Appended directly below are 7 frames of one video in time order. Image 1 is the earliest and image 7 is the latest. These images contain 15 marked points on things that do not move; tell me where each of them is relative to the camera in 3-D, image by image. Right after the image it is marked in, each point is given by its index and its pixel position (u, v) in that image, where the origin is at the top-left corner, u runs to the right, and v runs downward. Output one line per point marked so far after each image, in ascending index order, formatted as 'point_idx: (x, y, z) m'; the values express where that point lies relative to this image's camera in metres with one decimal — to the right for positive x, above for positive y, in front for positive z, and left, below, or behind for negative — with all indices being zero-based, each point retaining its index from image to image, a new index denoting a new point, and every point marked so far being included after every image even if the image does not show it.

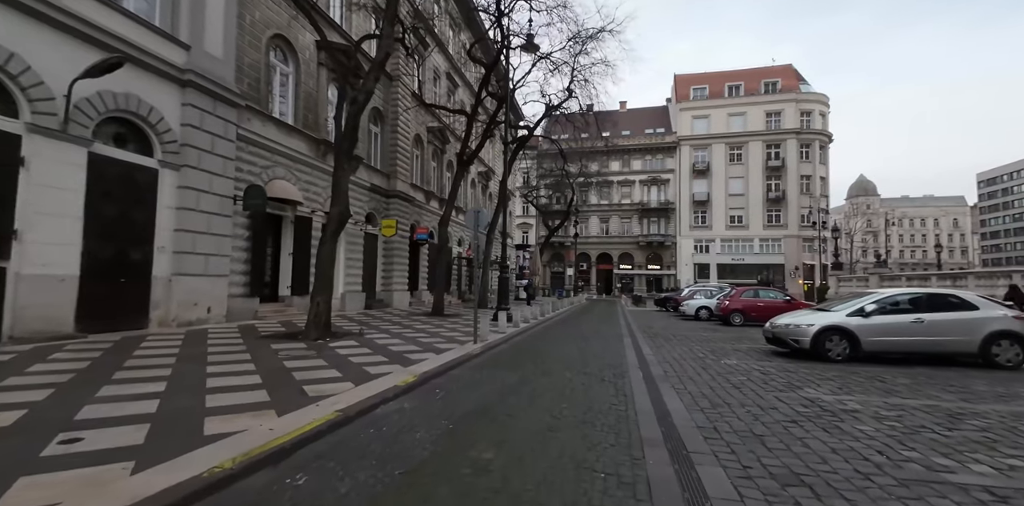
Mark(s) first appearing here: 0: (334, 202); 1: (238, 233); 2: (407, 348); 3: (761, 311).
0: (-4.9, +1.4, +11.8) m
1: (-9.1, +0.7, +14.5) m
2: (-2.6, -2.3, +10.6) m
3: (+10.4, -2.4, +18.1) m
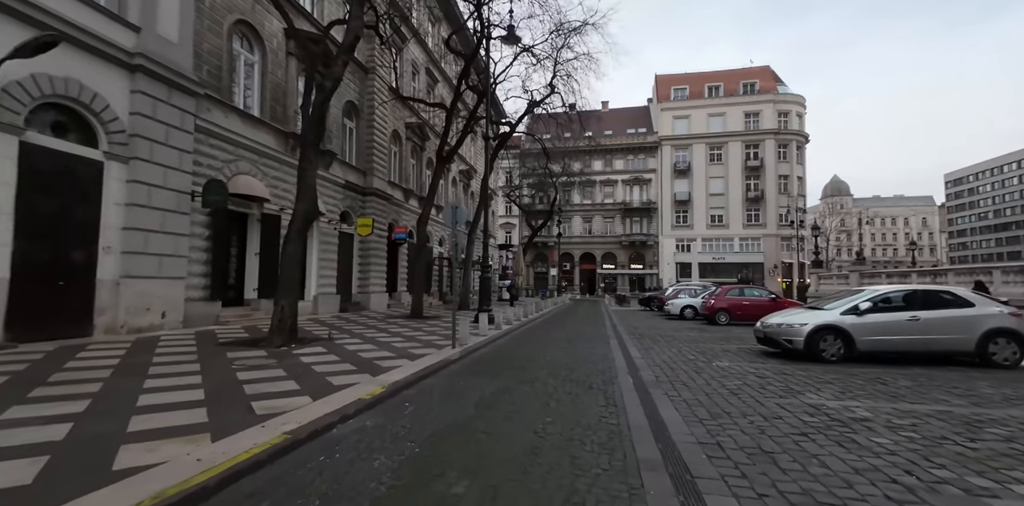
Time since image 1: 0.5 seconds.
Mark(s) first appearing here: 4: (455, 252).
0: (-5.4, +1.4, +11.0) m
1: (-9.7, +0.7, +13.4) m
2: (-3.0, -2.3, +9.8) m
3: (+9.6, -2.3, +17.8) m
4: (-1.5, 0.0, +11.3) m
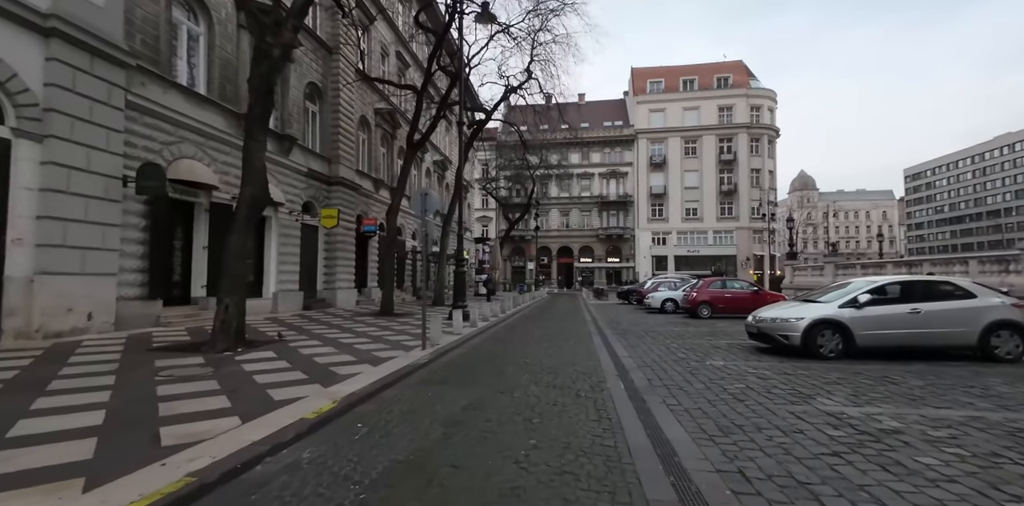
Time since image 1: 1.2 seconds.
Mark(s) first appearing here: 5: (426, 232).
0: (-5.9, +1.6, +9.7) m
1: (-10.4, +0.9, +11.9) m
2: (-3.5, -2.1, +8.7) m
3: (+8.7, -2.0, +17.4) m
4: (-2.1, +0.2, +10.2) m
5: (-2.0, +0.5, +10.3) m
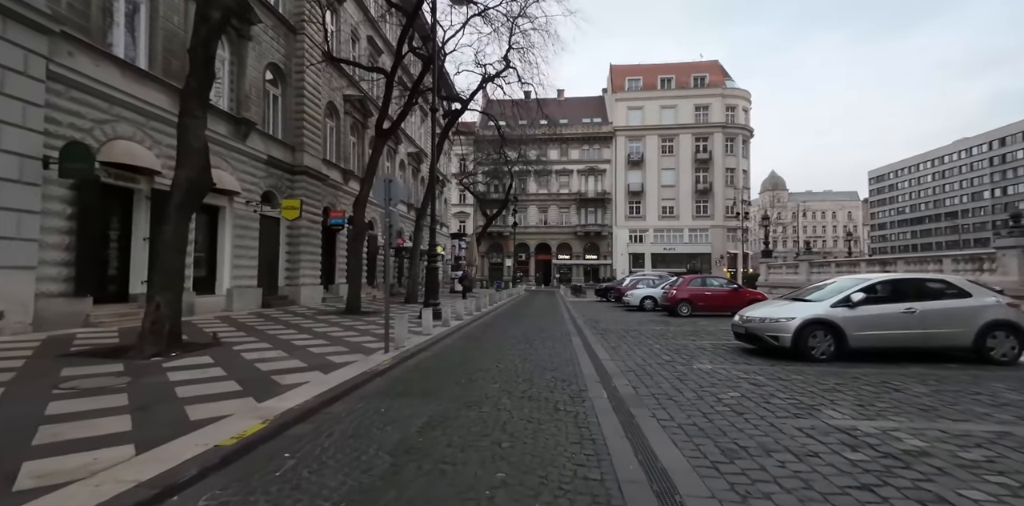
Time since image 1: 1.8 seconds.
0: (-6.5, +1.7, +8.5) m
1: (-11.1, +1.1, +10.5) m
2: (-4.1, -2.0, +7.7) m
3: (+7.7, -1.9, +17.0) m
4: (-2.6, +0.3, +9.3) m
5: (-2.6, +0.6, +9.3) m
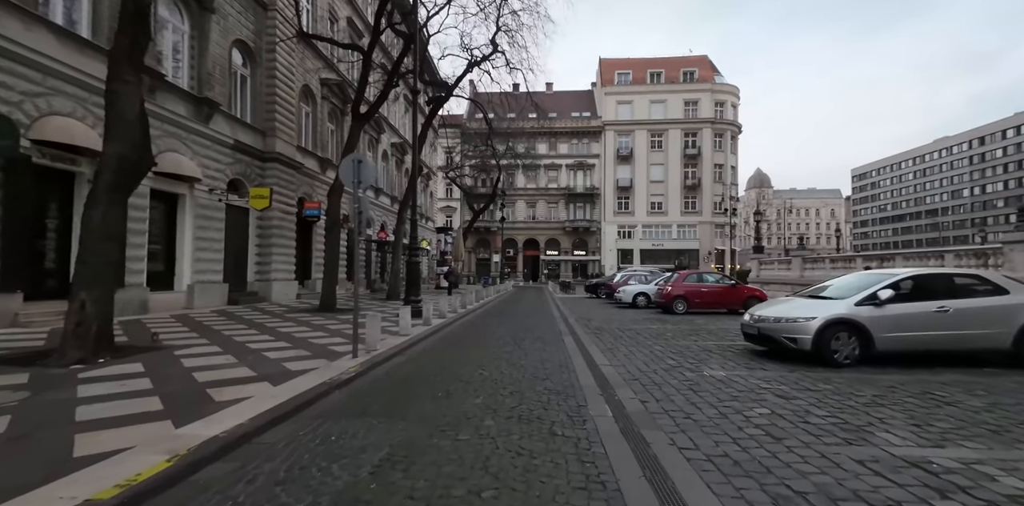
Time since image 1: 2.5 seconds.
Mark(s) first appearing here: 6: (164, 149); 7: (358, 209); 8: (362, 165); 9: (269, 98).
0: (-6.7, +1.9, +7.3) m
1: (-11.4, +1.3, +9.2) m
2: (-4.3, -1.8, +6.6) m
3: (+7.2, -1.7, +16.2) m
4: (-2.9, +0.5, +8.1) m
5: (-2.9, +0.8, +8.2) m
6: (-11.0, +3.3, +13.8) m
7: (-2.9, +0.8, +8.2) m
8: (-2.8, +1.6, +8.2) m
9: (-10.2, +6.5, +18.4) m
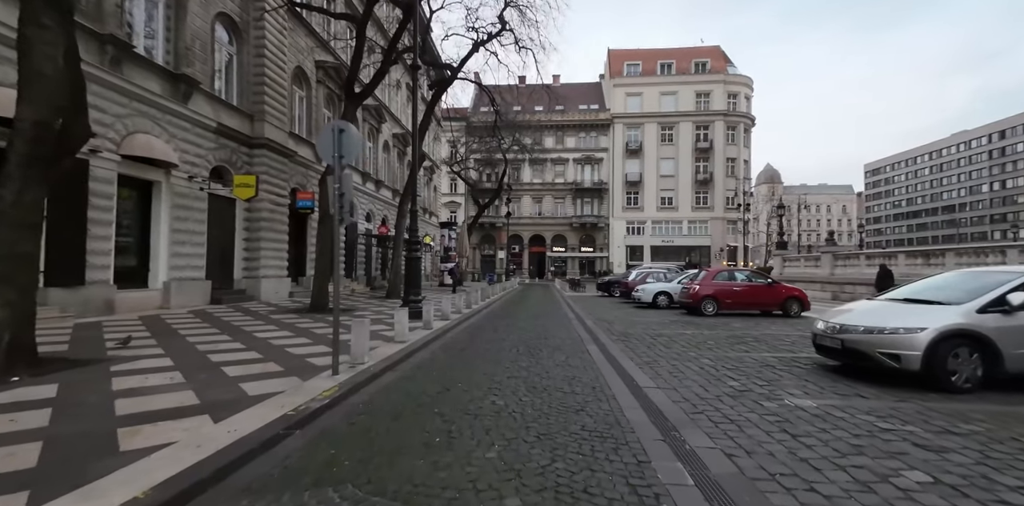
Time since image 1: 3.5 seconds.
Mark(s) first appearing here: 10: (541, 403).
0: (-6.4, +2.0, +5.8) m
1: (-11.1, +1.4, +7.7) m
2: (-4.0, -1.7, +5.1) m
3: (+7.6, -1.5, +14.6) m
4: (-2.6, +0.6, +6.6) m
5: (-2.6, +0.9, +6.6) m
6: (-10.7, +3.5, +12.3) m
7: (-2.6, +0.9, +6.6) m
8: (-2.5, +1.7, +6.6) m
9: (-9.9, +6.7, +16.9) m
10: (+0.3, -1.7, +4.9) m
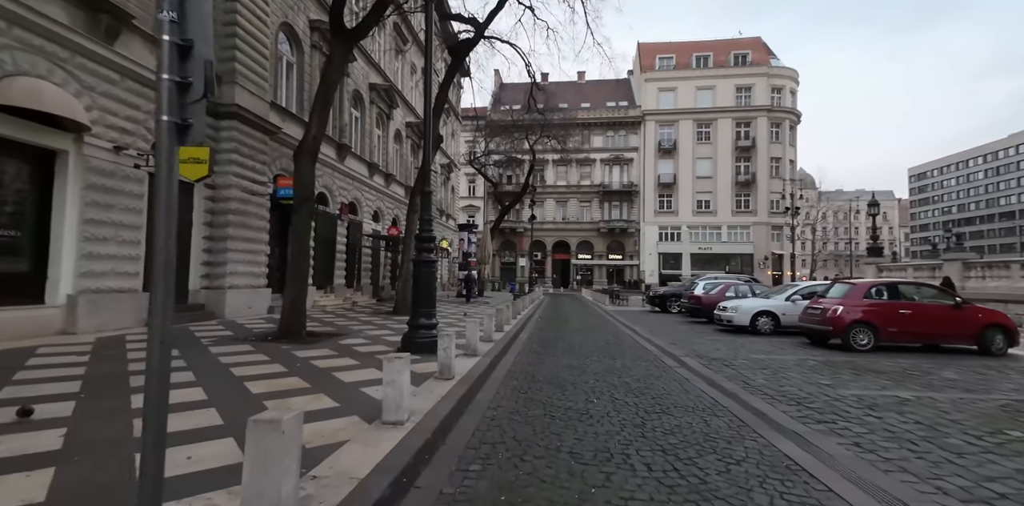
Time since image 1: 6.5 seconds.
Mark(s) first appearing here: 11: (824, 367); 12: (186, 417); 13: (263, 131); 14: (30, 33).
0: (-5.5, +2.2, +1.6) m
1: (-10.0, +1.5, +3.7) m
2: (-3.1, -1.6, +0.7) m
3: (+8.8, -1.6, +9.8) m
4: (-1.6, +0.7, +2.3) m
5: (-1.6, +1.0, +2.3) m
6: (-9.5, +3.5, +8.4) m
7: (-1.6, +1.0, +2.3) m
8: (-1.5, +1.8, +2.3) m
9: (-8.5, +6.7, +13.0) m
10: (+1.2, -1.6, +0.5) m
11: (+5.7, -2.1, +8.0) m
12: (-3.5, -1.8, +4.7) m
13: (-8.1, +4.0, +14.2) m
14: (-9.4, +4.3, +8.5) m
